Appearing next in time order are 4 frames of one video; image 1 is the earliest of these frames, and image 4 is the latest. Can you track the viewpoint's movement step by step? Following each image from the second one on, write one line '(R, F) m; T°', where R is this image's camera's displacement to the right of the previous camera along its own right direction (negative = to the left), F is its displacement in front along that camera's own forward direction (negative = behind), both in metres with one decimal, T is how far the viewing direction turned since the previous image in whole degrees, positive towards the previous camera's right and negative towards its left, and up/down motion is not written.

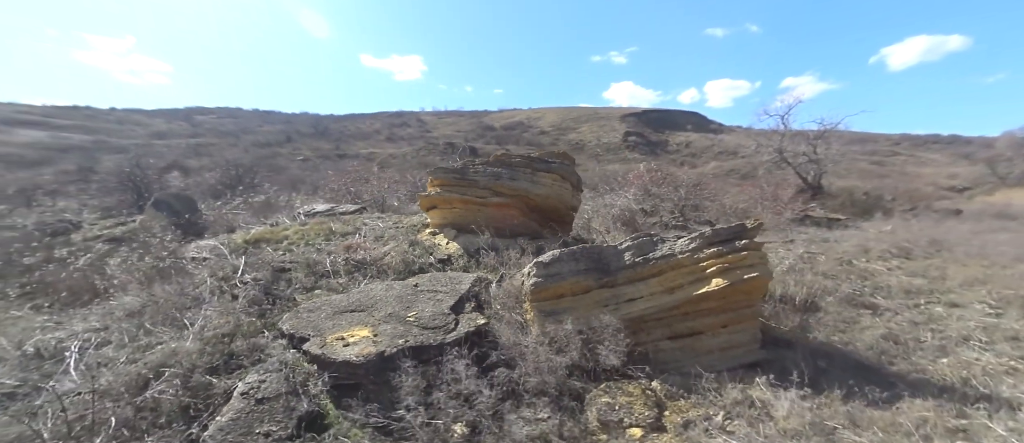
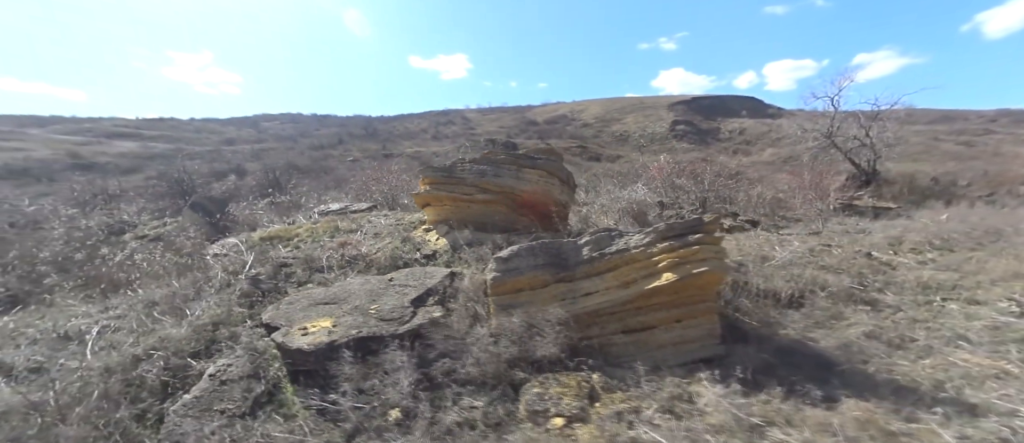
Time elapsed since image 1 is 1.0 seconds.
(+0.7, -0.1) m; -6°
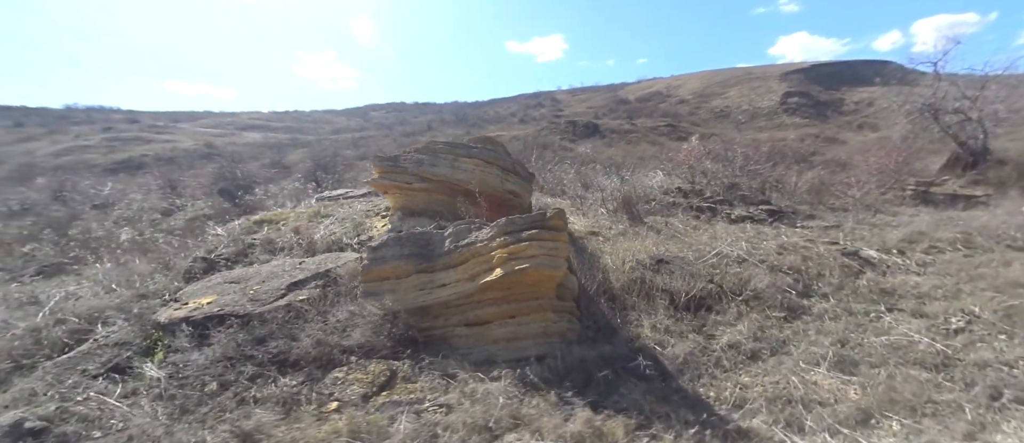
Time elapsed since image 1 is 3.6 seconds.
(+1.7, +0.1) m; -10°
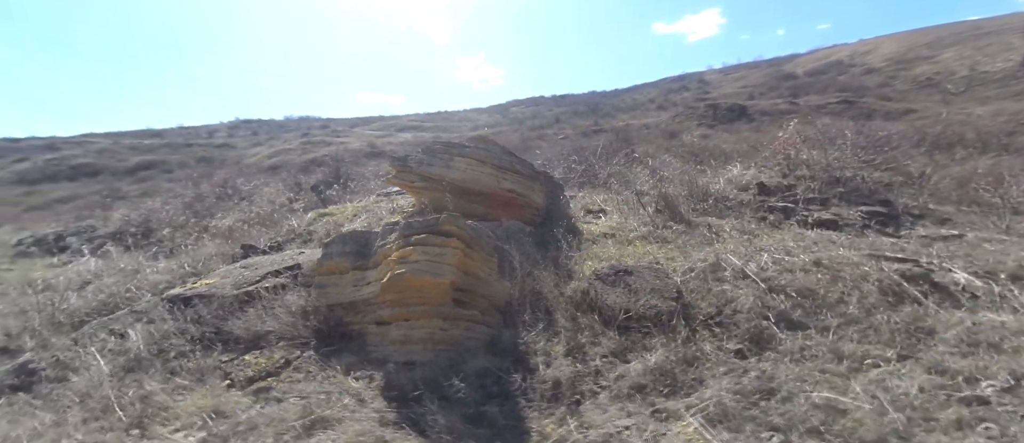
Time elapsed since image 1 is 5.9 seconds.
(+1.6, +0.3) m; -17°
